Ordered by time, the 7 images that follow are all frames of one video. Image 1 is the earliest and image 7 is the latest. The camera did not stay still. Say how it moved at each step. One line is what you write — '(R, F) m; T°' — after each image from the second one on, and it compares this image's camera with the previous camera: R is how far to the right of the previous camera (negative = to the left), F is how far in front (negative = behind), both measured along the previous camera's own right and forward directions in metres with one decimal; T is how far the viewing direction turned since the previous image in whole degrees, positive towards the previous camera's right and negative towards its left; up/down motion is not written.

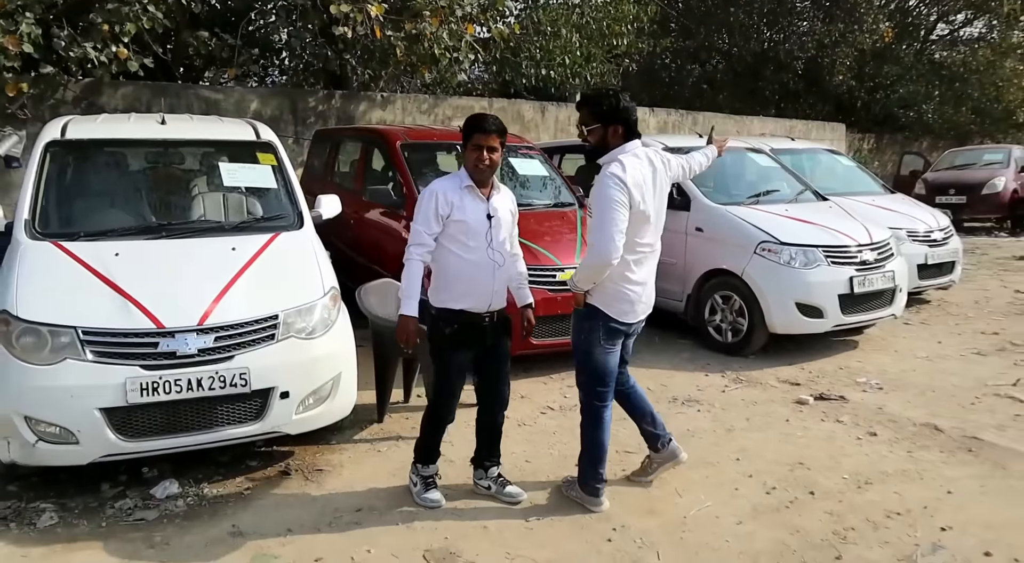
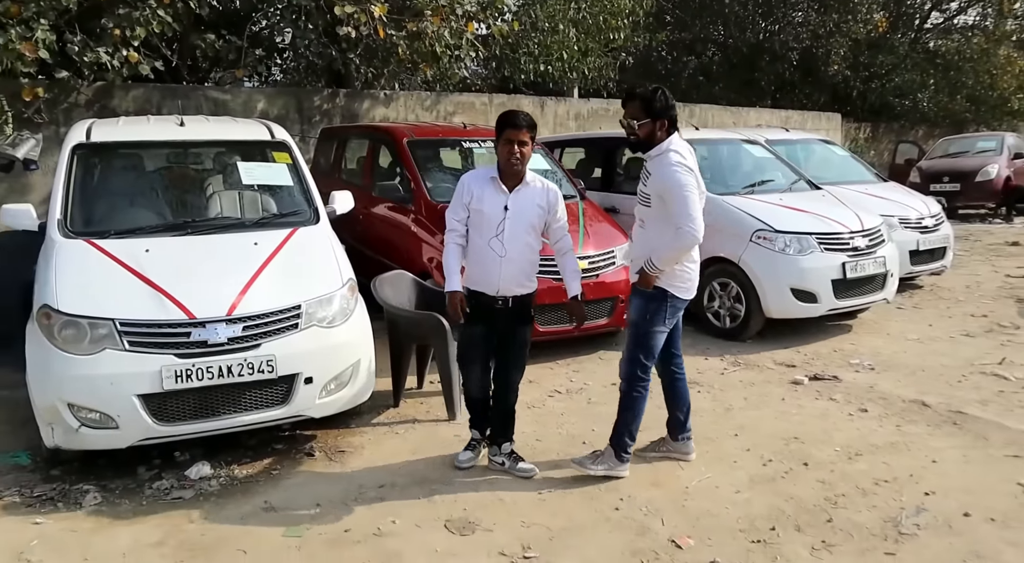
(0.0, -0.2) m; 0°
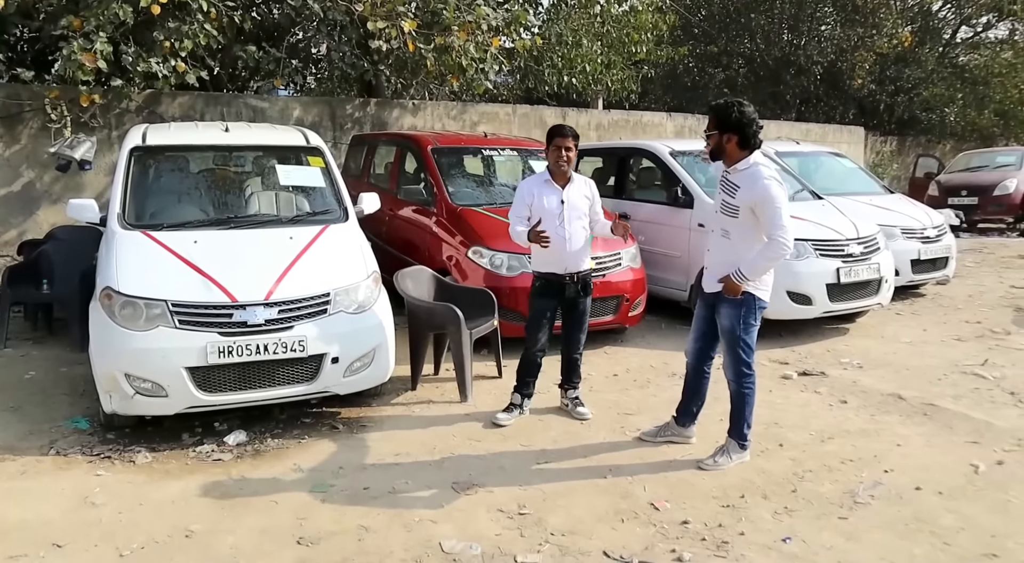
(+0.1, -0.4) m; -2°
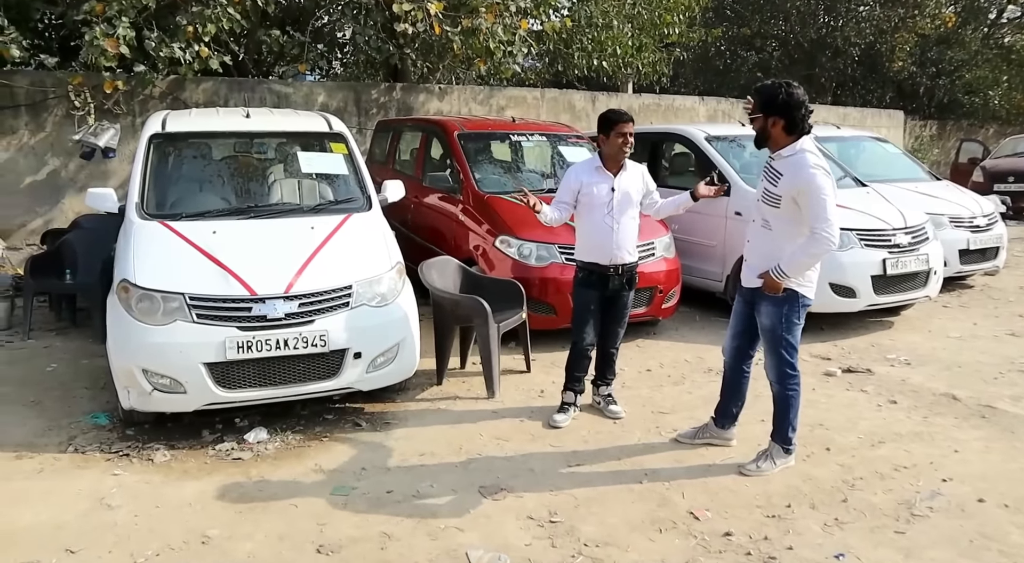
(0.0, +0.2) m; -2°
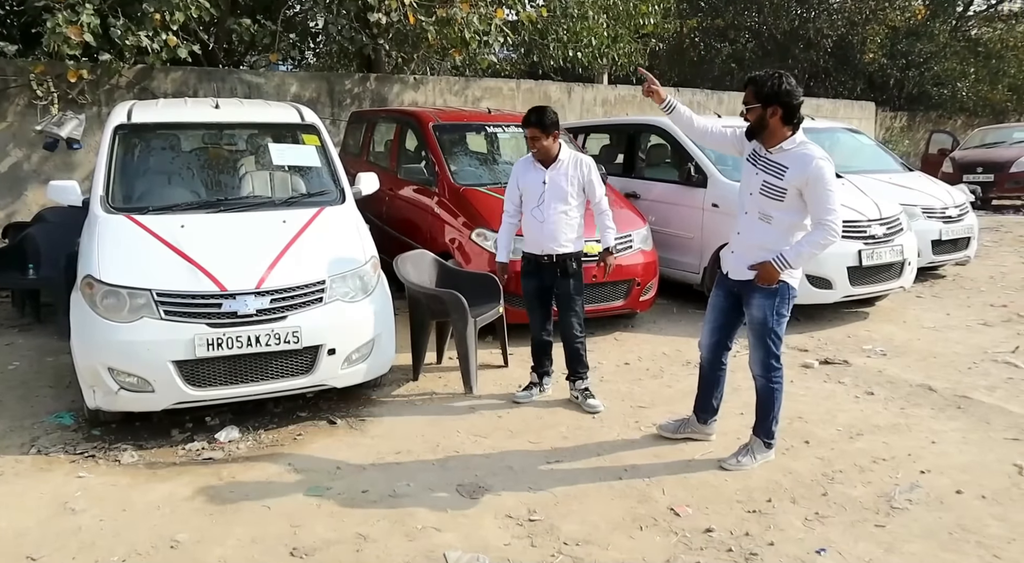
(0.0, +0.1) m; +2°
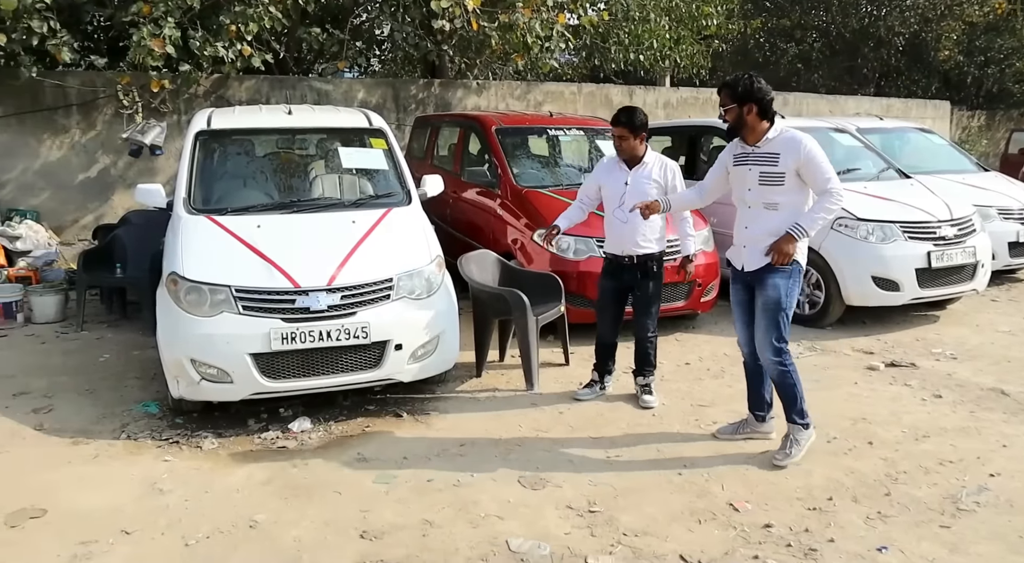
(0.0, -0.1) m; -5°
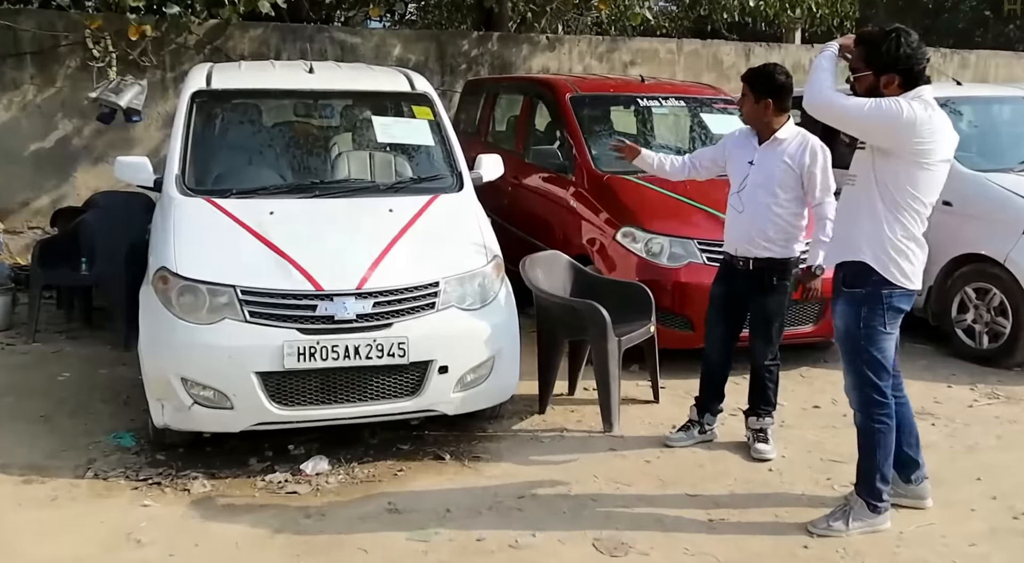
(-0.2, +1.1) m; -3°
